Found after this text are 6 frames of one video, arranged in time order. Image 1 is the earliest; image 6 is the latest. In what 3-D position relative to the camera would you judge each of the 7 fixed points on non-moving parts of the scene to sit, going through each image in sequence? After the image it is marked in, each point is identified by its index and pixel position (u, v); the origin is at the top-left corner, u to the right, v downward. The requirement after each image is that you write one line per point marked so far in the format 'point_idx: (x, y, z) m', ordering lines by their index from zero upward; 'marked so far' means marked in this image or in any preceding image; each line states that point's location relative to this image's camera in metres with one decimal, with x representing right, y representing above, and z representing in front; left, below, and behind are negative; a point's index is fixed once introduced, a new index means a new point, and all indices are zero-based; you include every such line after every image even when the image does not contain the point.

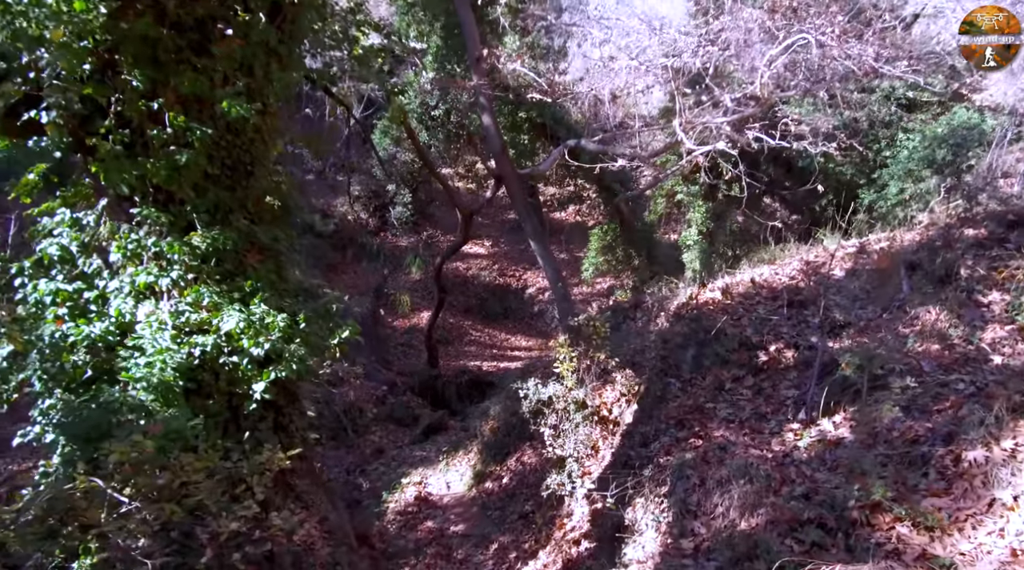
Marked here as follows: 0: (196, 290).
0: (-2.3, 0.0, +7.2) m
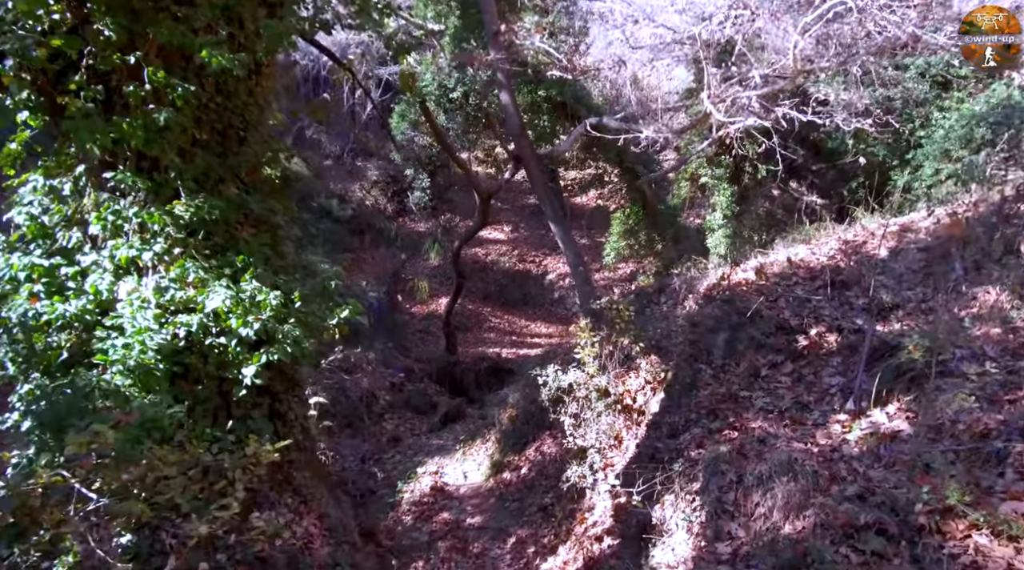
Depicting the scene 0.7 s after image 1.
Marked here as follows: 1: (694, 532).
0: (-2.2, +0.1, +6.6) m
1: (+1.4, -1.9, +7.5) m
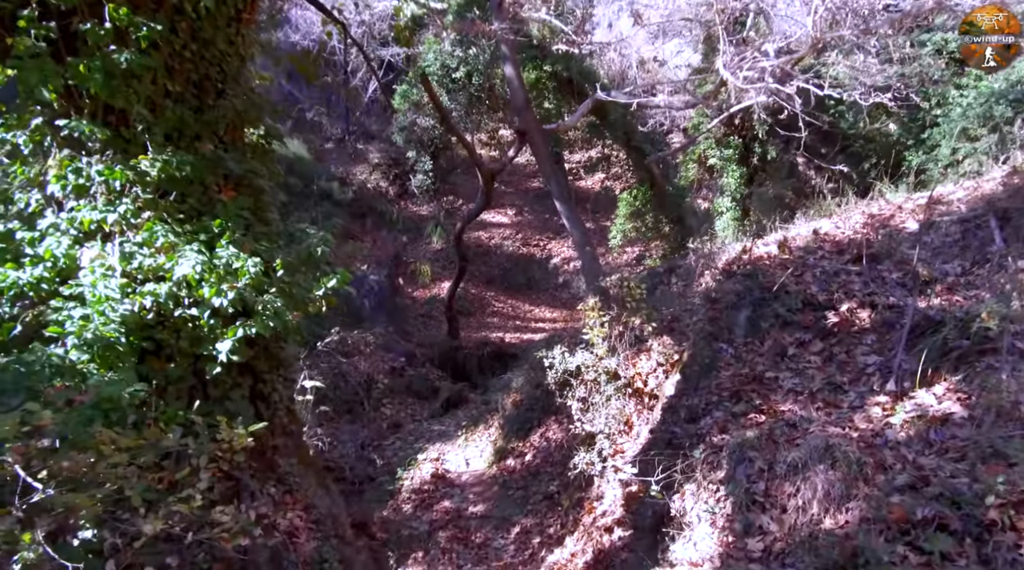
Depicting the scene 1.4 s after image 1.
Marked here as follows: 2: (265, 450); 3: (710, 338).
0: (-2.2, +0.3, +5.9) m
1: (+1.4, -1.6, +6.8) m
2: (-1.7, -1.1, +6.8) m
3: (+1.7, -0.5, +8.6) m
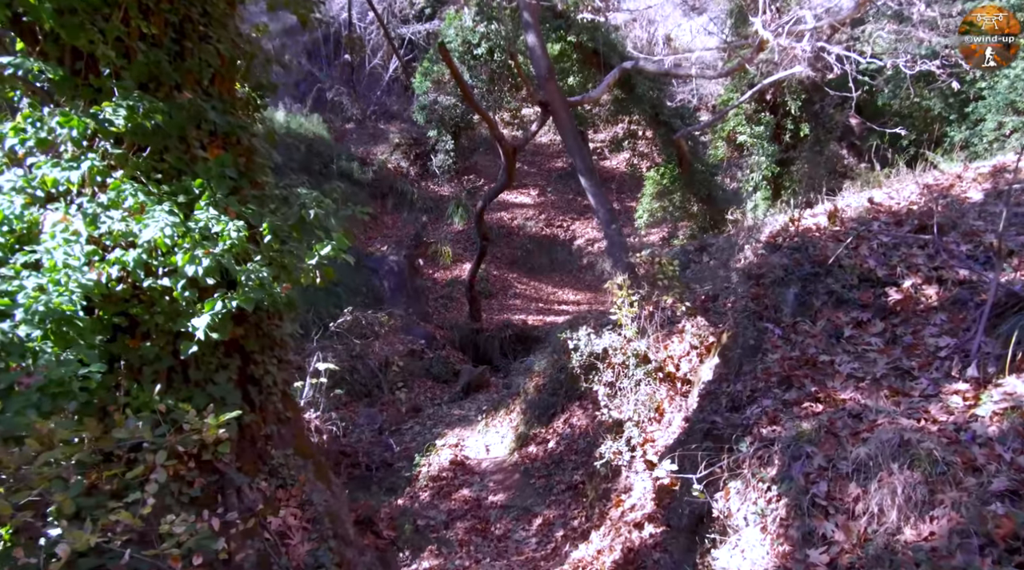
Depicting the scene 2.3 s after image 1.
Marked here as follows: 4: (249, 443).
0: (-2.0, +0.5, +5.1) m
1: (+1.5, -1.5, +6.0) m
2: (-1.6, -0.9, +6.0) m
3: (+1.9, -0.3, +7.8) m
4: (-1.6, -1.0, +6.0) m
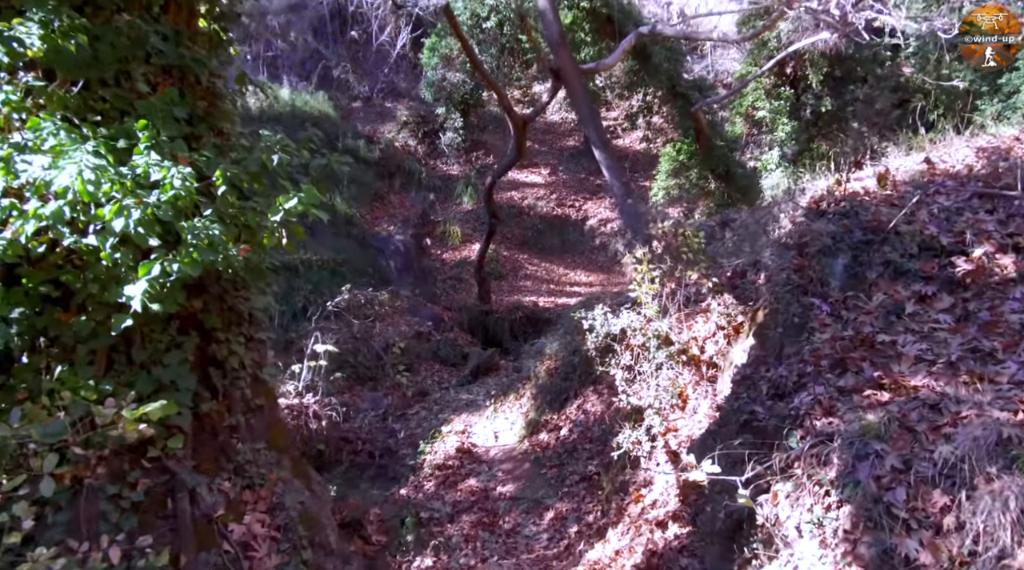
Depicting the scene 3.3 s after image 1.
0: (-2.0, +0.7, +4.2) m
1: (+1.6, -1.3, +5.0) m
2: (-1.5, -0.8, +5.1) m
3: (+2.0, 0.0, +6.8) m
4: (-1.5, -0.8, +5.1) m
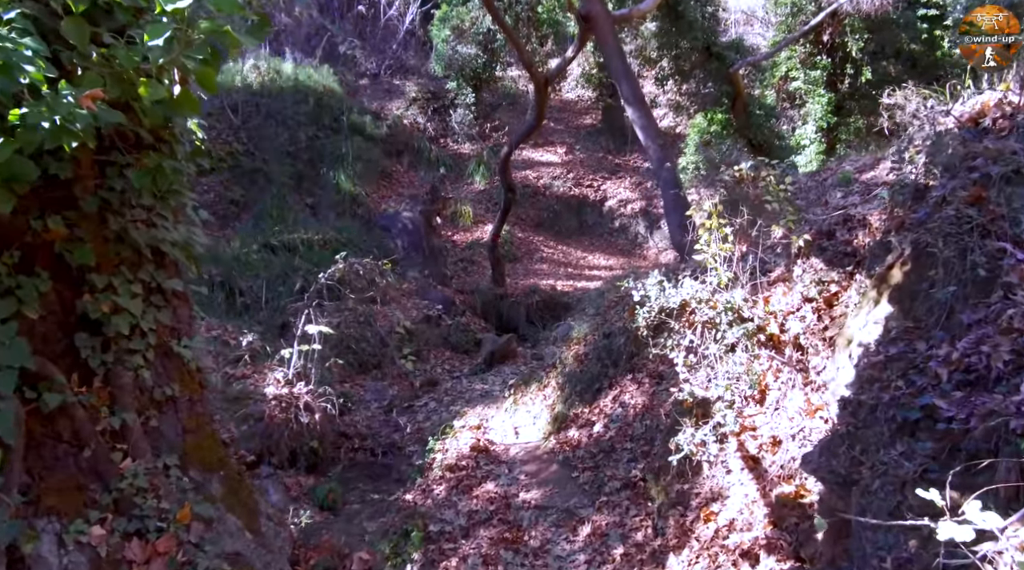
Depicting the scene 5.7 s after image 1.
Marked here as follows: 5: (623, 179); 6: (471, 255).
0: (-1.8, +1.0, +2.1) m
1: (+1.8, -1.0, +2.9) m
2: (-1.3, -0.5, +3.0) m
3: (+2.2, +0.2, +4.7) m
4: (-1.3, -0.5, +3.0) m
5: (+2.3, +2.2, +18.7) m
6: (-0.6, +0.6, +15.3) m
